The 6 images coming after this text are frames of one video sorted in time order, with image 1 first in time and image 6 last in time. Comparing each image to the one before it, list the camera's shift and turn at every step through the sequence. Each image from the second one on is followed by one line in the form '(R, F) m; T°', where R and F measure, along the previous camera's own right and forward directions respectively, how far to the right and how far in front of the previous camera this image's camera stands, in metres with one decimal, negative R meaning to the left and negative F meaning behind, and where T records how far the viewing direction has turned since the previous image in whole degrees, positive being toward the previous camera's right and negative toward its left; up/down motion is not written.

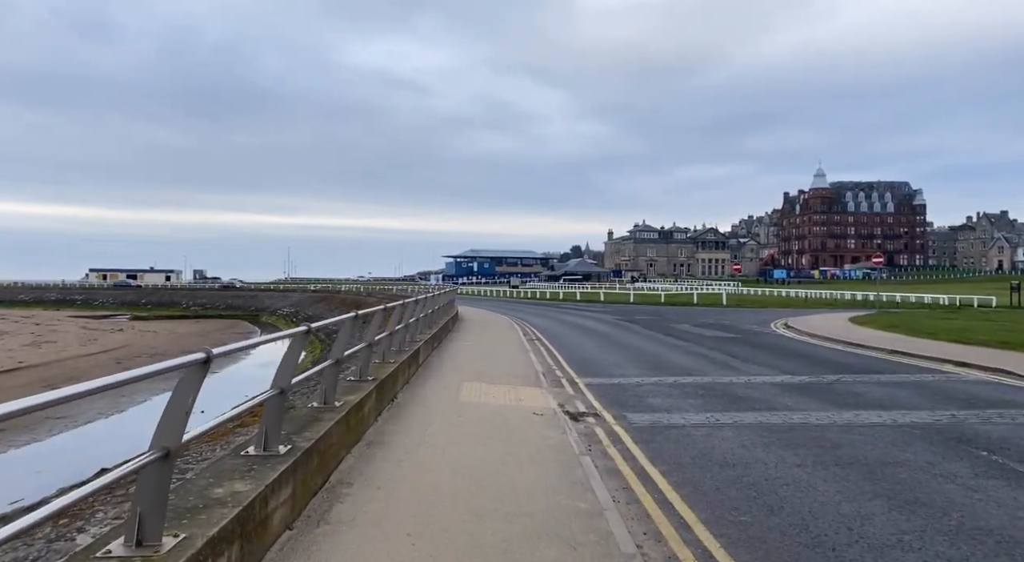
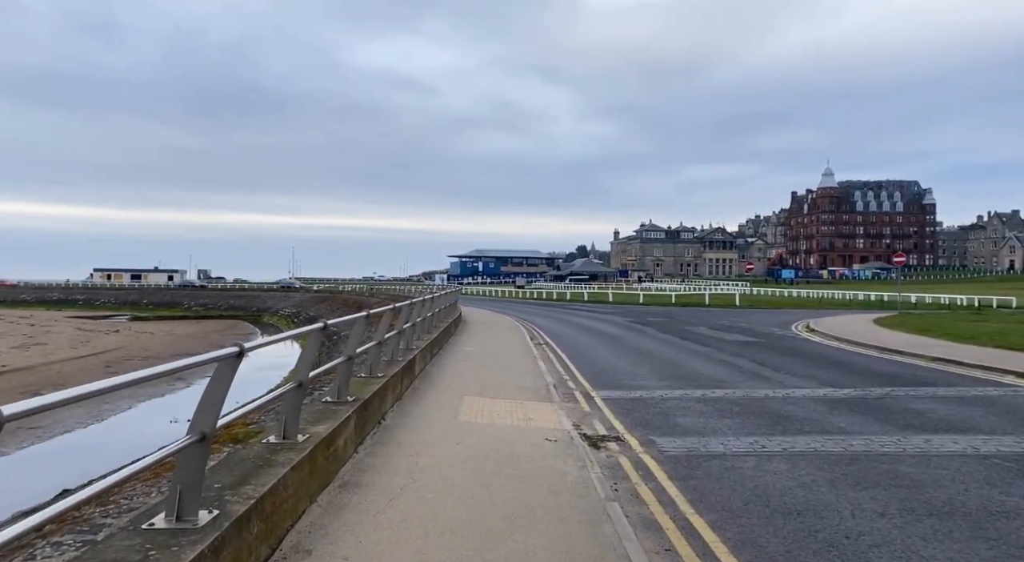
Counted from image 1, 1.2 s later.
(0.0, +1.5) m; 0°
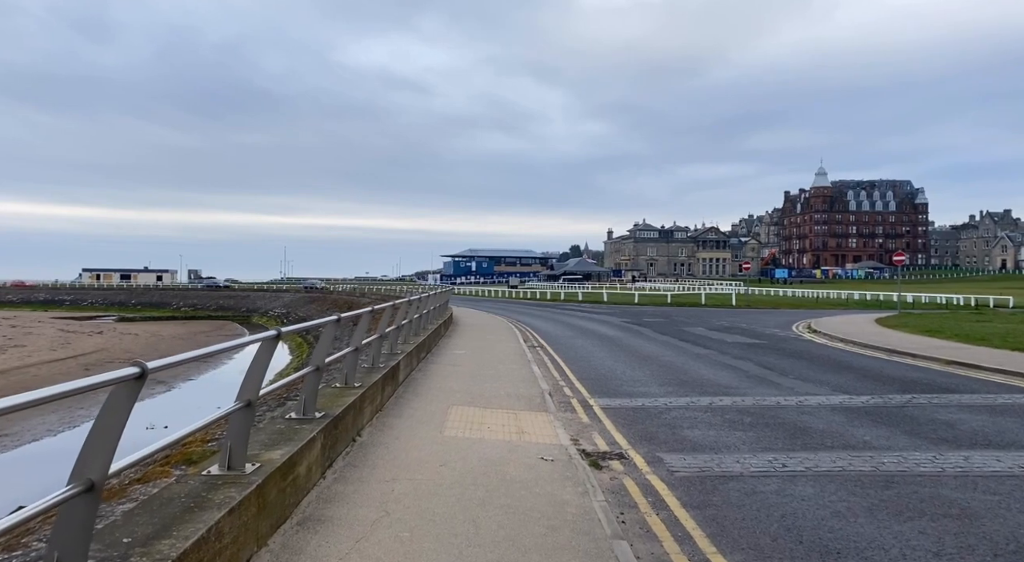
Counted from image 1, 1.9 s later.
(0.0, +0.9) m; +1°
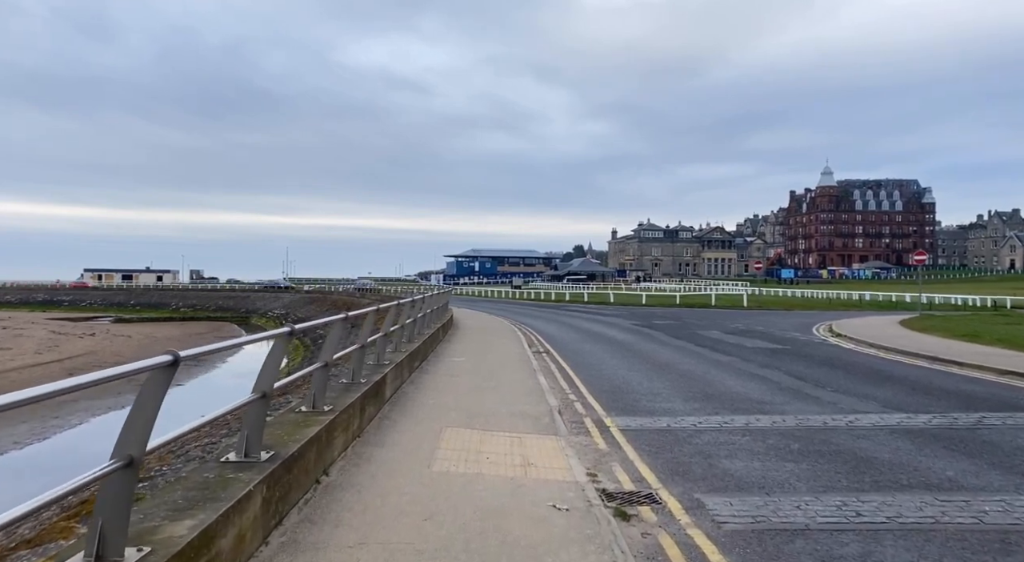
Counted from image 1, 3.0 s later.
(0.0, +1.5) m; 0°
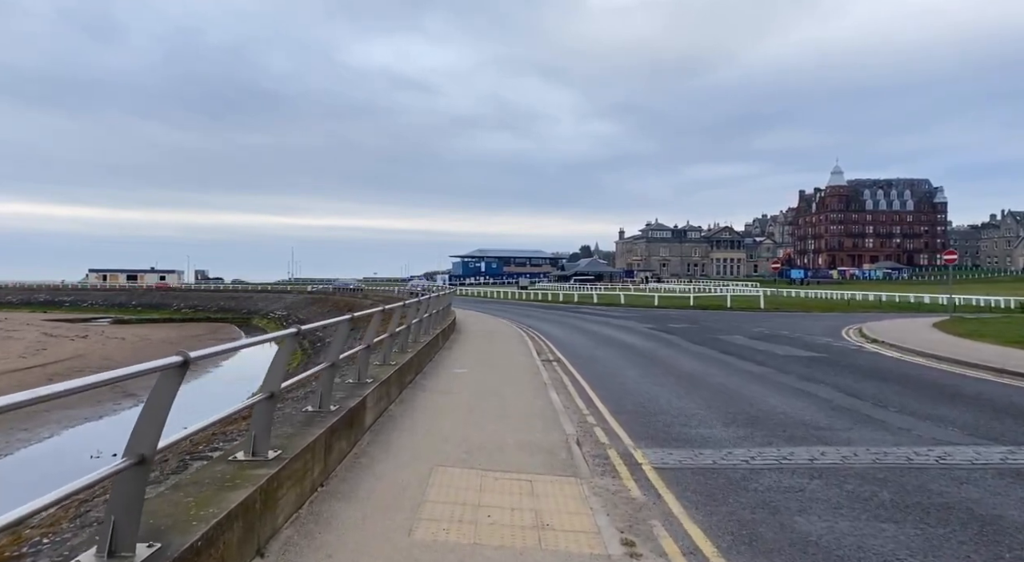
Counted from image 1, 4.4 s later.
(0.0, +1.8) m; -1°
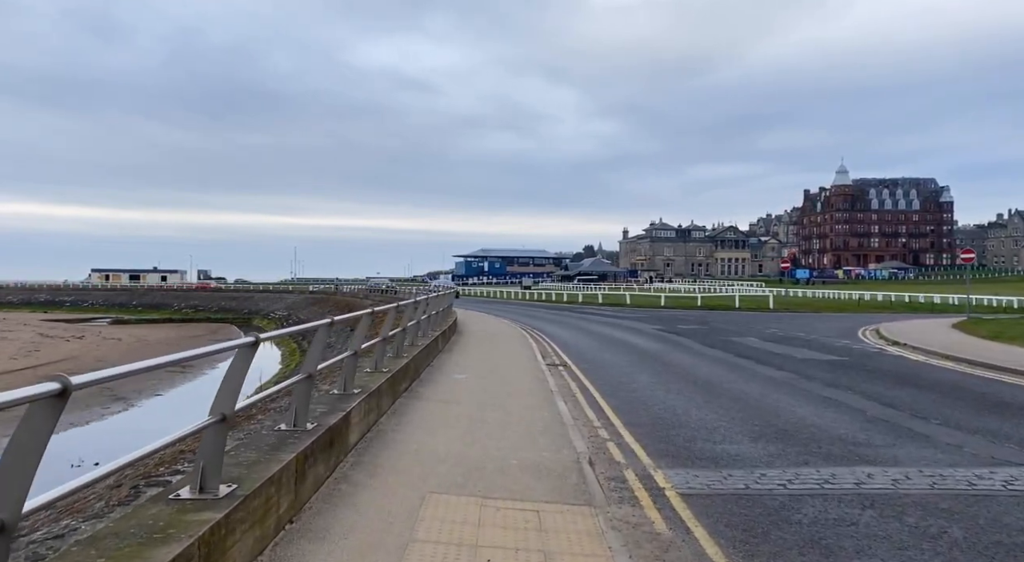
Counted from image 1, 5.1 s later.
(0.0, +0.9) m; 0°
